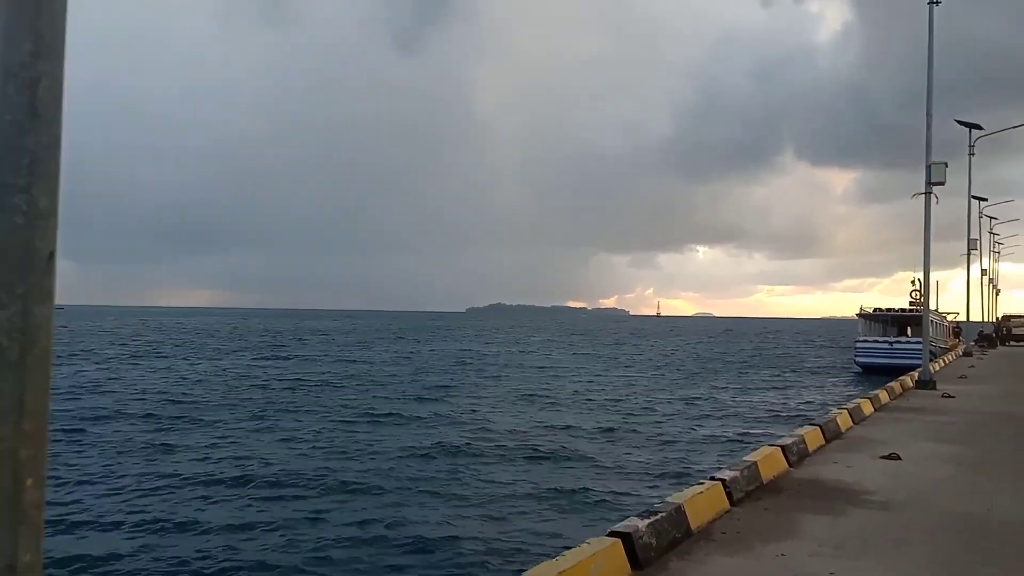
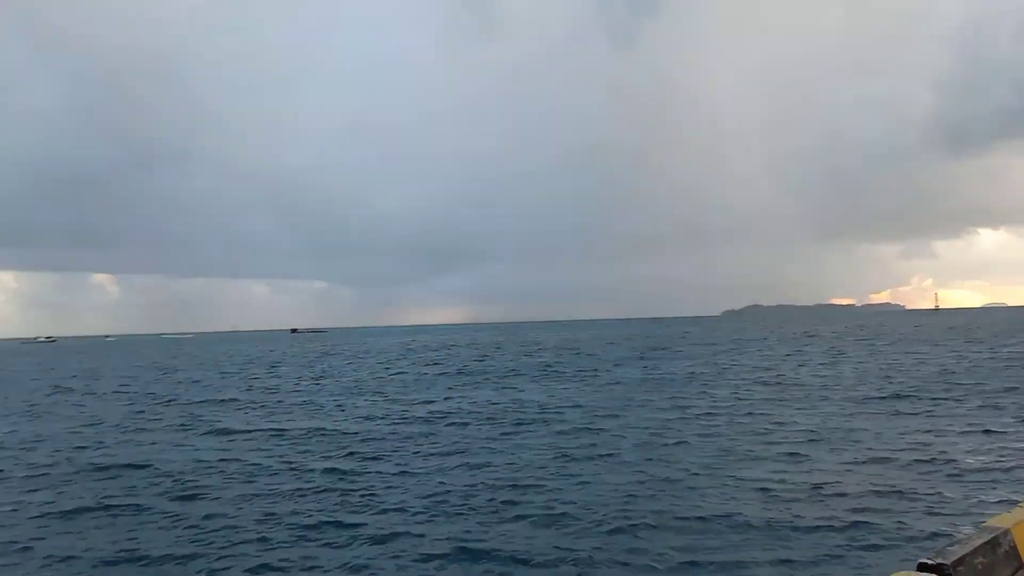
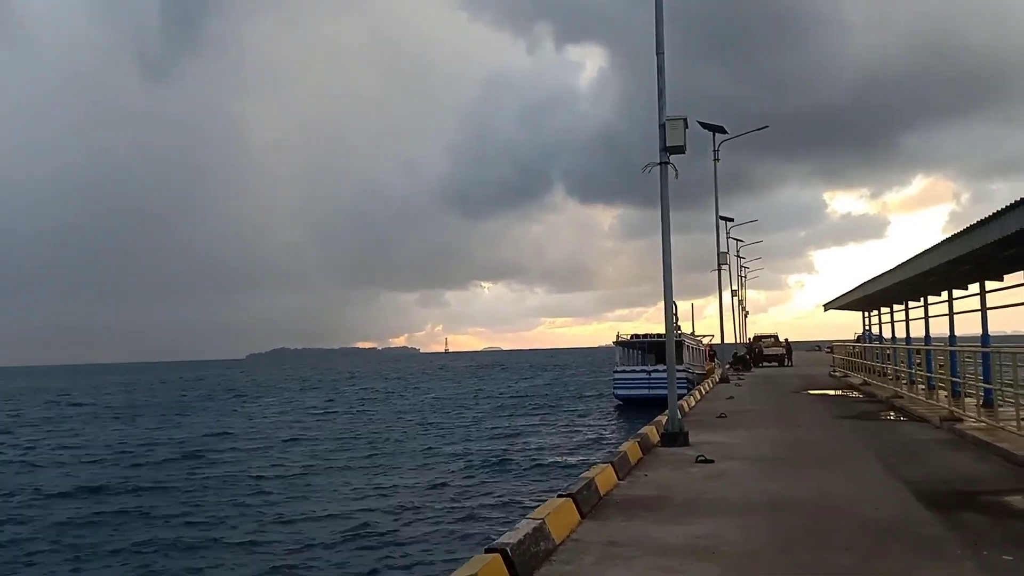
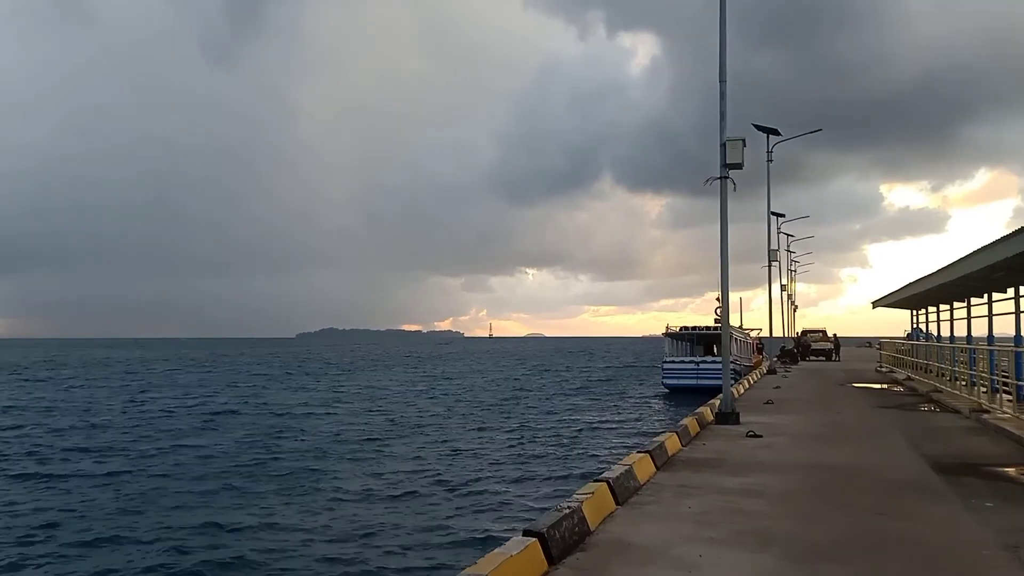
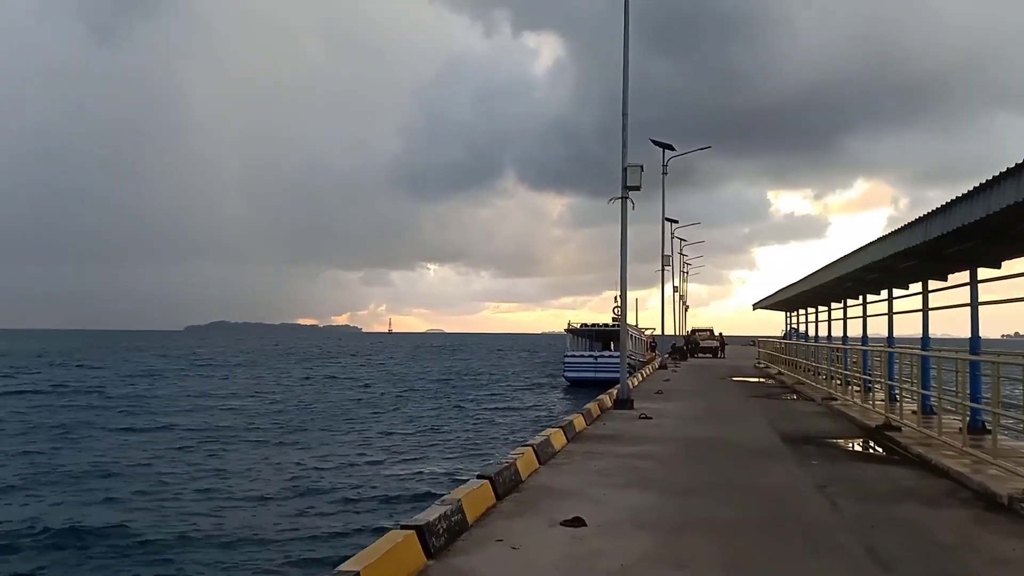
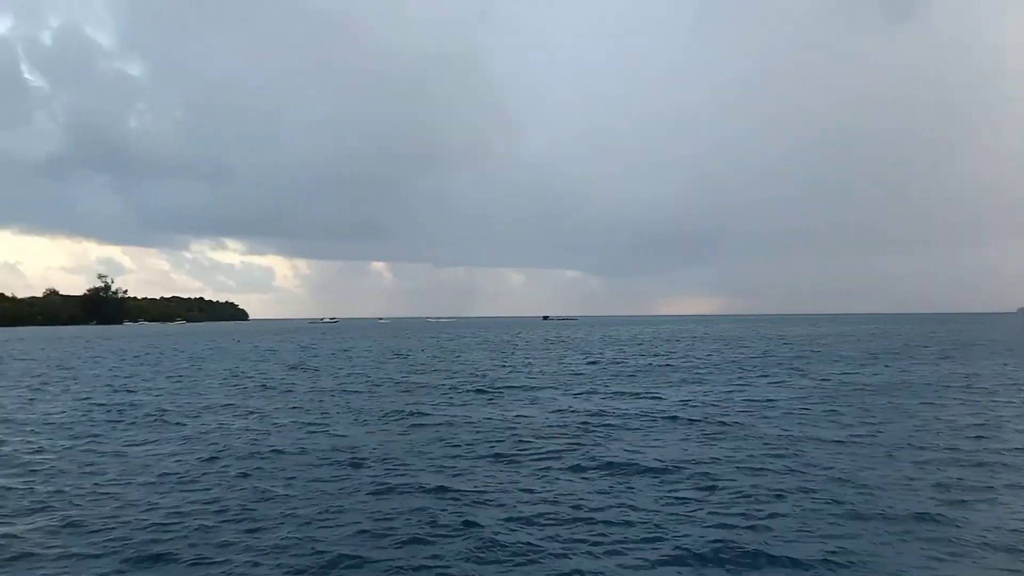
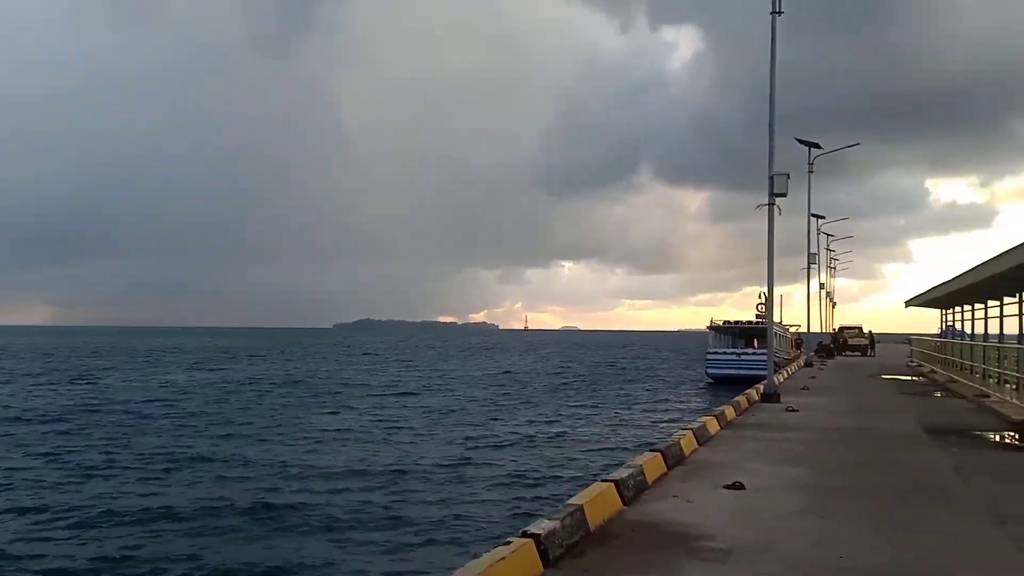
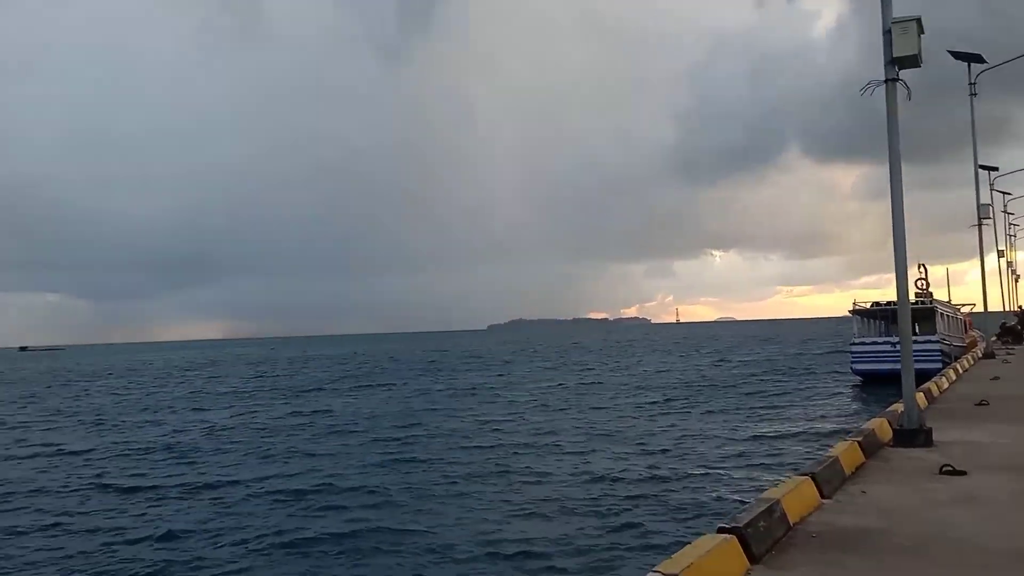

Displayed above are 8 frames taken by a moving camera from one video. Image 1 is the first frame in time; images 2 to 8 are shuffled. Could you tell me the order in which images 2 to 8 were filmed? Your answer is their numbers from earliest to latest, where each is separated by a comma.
7, 5, 4, 3, 8, 2, 6
